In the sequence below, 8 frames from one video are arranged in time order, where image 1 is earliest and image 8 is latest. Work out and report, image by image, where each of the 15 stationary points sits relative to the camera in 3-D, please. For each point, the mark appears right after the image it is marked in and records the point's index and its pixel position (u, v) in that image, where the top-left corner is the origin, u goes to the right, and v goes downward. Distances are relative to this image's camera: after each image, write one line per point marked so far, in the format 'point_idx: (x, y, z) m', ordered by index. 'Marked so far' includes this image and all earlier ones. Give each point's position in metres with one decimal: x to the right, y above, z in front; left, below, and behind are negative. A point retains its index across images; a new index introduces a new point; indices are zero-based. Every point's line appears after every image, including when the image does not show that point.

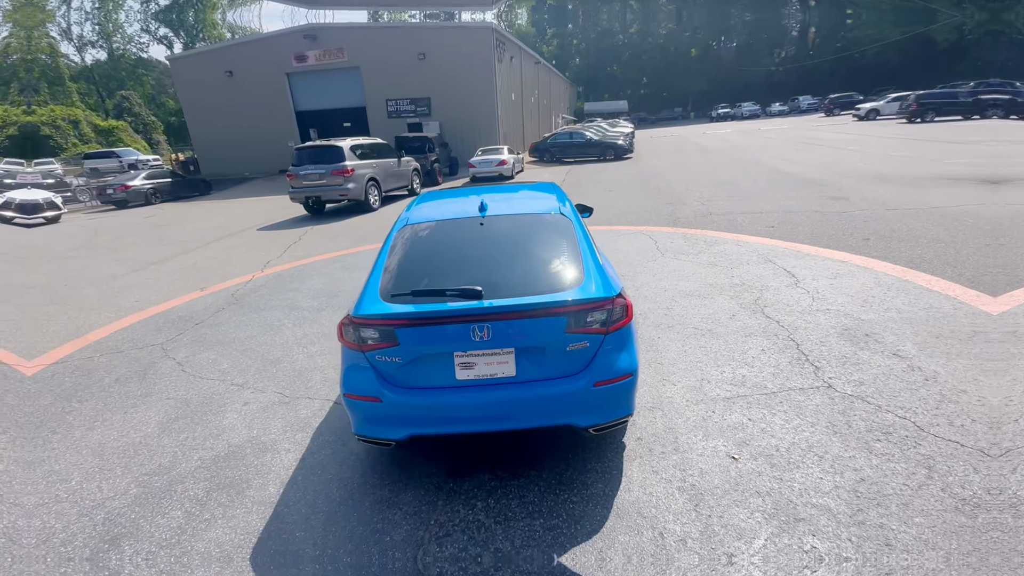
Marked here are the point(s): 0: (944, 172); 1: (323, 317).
0: (+9.1, +2.2, +9.5) m
1: (-2.2, -0.4, +5.9) m
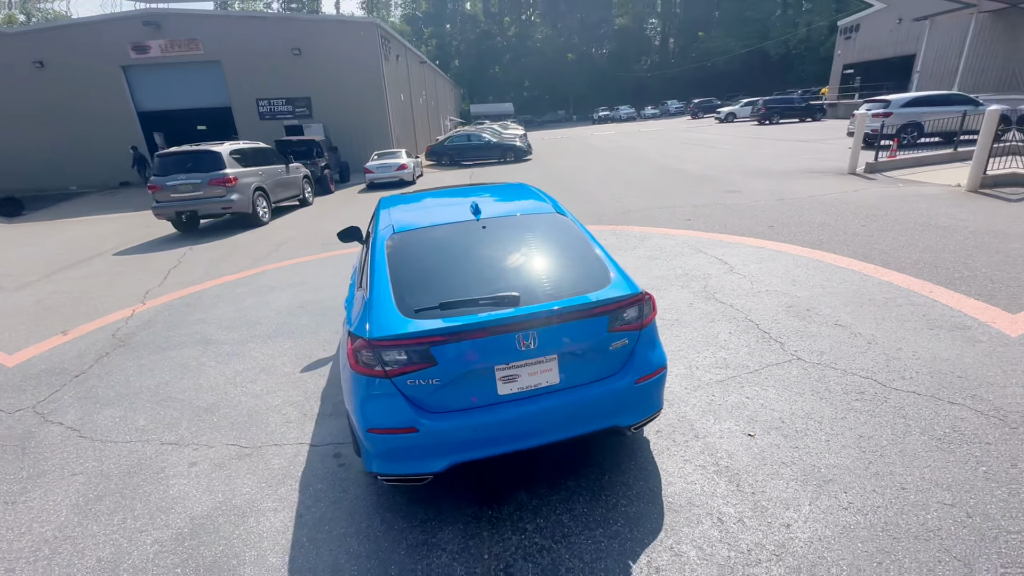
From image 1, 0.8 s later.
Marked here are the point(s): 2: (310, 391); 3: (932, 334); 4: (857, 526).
0: (+7.2, +2.8, +11.3) m
1: (-2.7, -0.6, +5.1) m
2: (-1.7, -0.9, +4.2) m
3: (+3.5, -0.4, +4.1) m
4: (+1.8, -1.2, +2.5) m
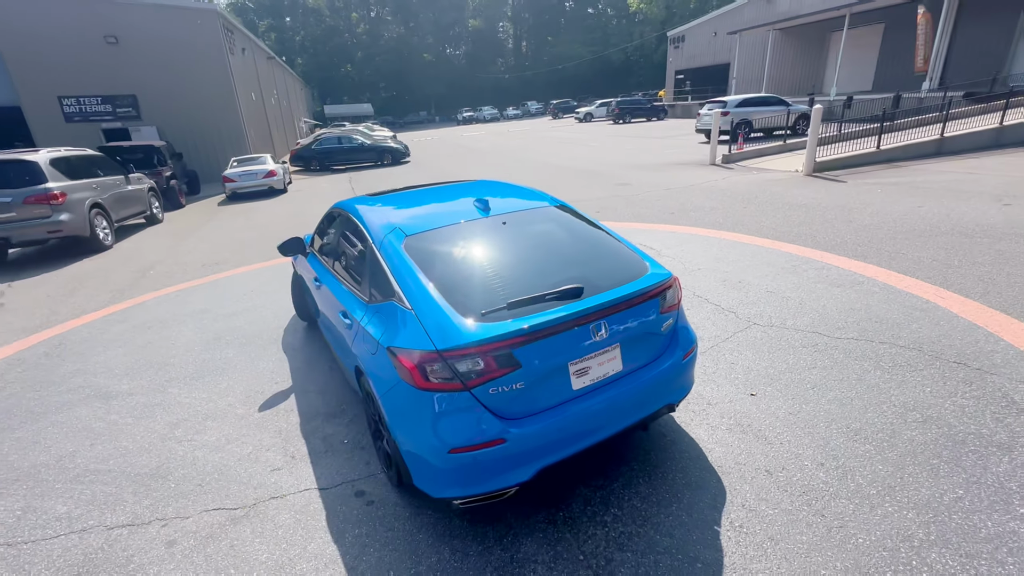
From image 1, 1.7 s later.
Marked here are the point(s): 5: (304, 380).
0: (+4.5, +3.4, +12.9) m
1: (-2.9, -0.9, +4.3) m
2: (-1.7, -1.0, +3.6) m
3: (+3.3, 0.0, +4.9) m
4: (+2.1, -1.0, +3.0) m
5: (-1.9, -0.8, +4.3) m
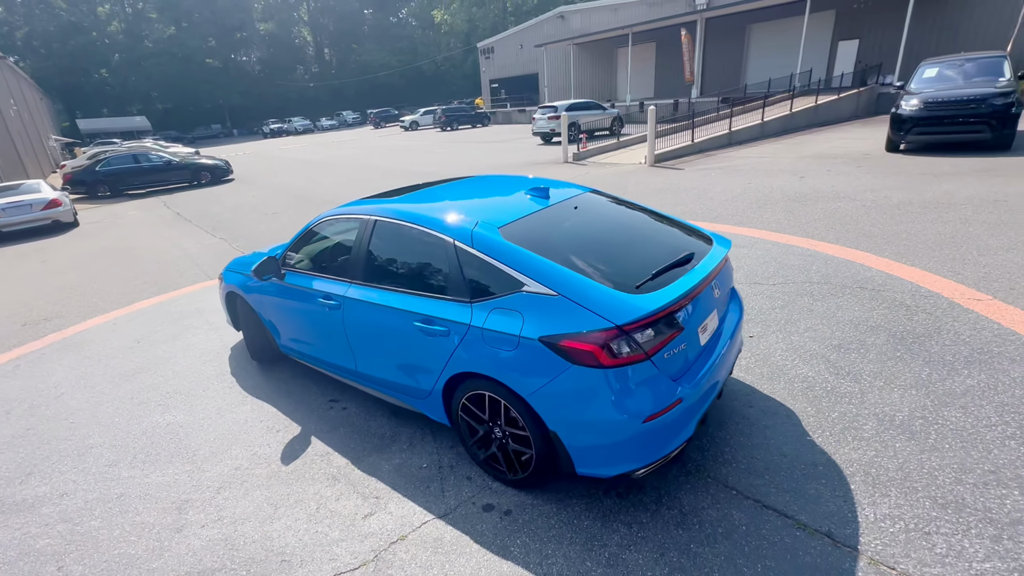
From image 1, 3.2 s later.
0: (+0.8, +3.7, +13.9) m
1: (-2.4, -1.2, +3.3) m
2: (-1.1, -1.2, +3.1) m
3: (+2.9, +0.5, +6.1) m
4: (+2.7, -0.5, +3.8) m
5: (-1.5, -1.0, +3.7) m
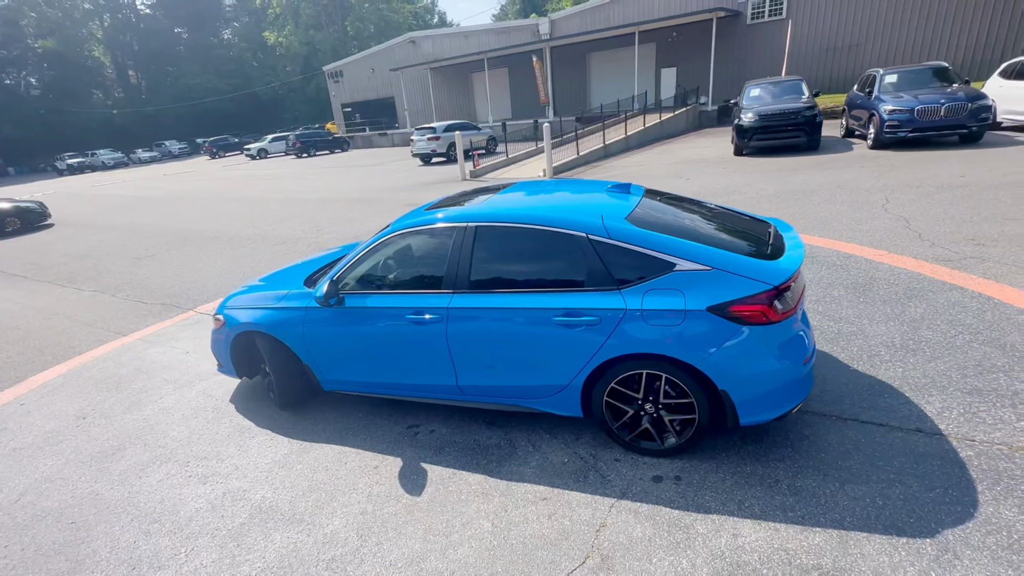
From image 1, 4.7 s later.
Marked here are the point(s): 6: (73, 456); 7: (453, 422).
0: (-2.2, +3.1, +14.0) m
1: (-1.5, -1.4, +2.7) m
2: (-0.2, -1.2, +3.0) m
3: (+2.6, +0.7, +7.0) m
4: (+3.1, -0.2, +4.8) m
5: (-0.8, -1.1, +3.4) m
6: (-3.3, -1.3, +3.7) m
7: (-0.4, -1.0, +3.6) m
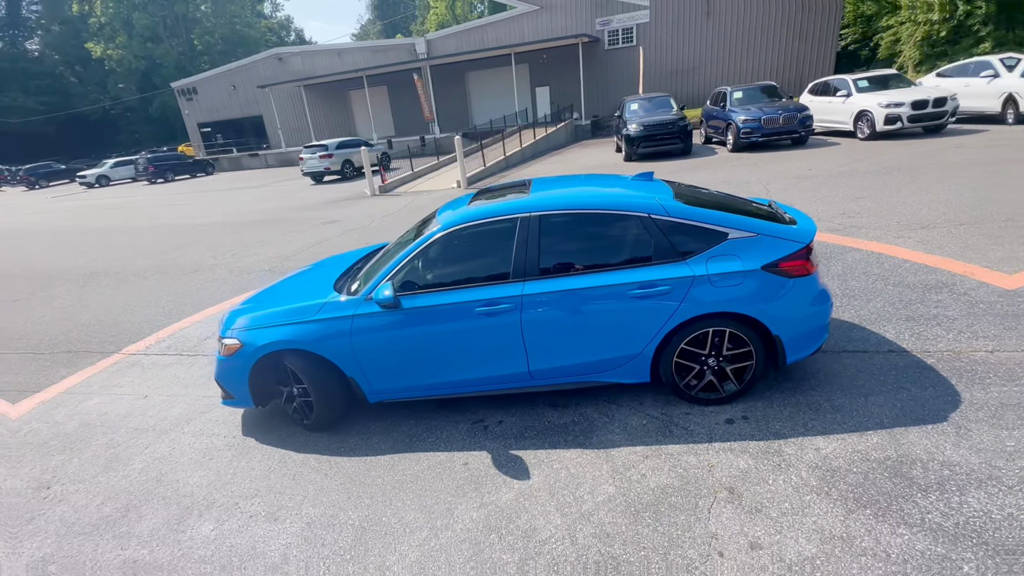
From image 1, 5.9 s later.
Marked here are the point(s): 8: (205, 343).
0: (-4.7, +2.5, +13.3) m
1: (-0.7, -1.4, +2.5) m
2: (+0.5, -1.1, +3.1) m
3: (+1.9, +0.9, +7.7) m
4: (+3.1, +0.2, +5.7) m
5: (-0.2, -1.1, +3.4) m
6: (-2.8, -1.5, +3.0) m
7: (0.0, -0.9, +3.6) m
8: (-3.5, -0.6, +5.5) m
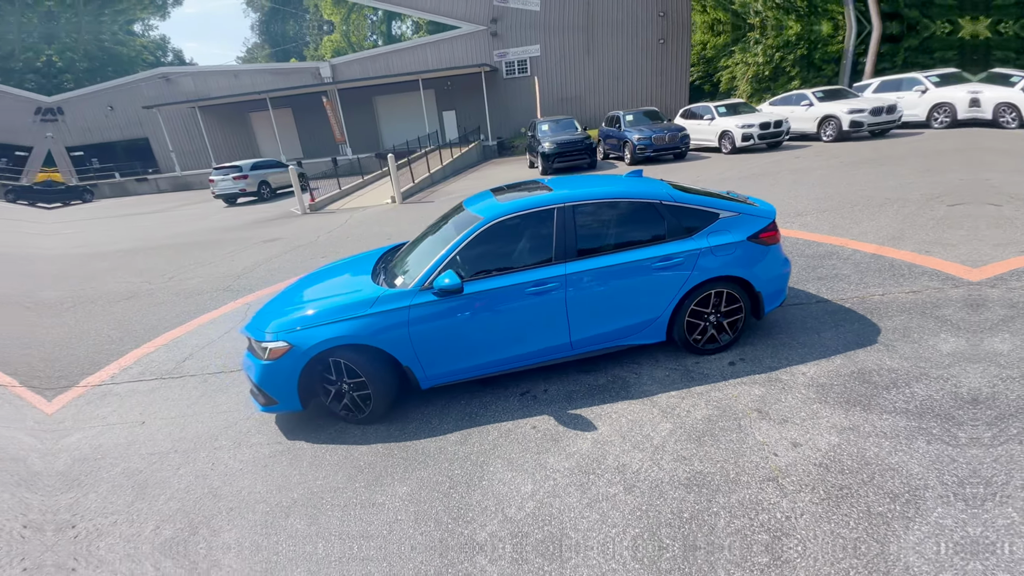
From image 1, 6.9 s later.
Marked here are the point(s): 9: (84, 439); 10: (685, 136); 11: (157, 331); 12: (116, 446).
0: (-6.5, +1.8, +12.6) m
1: (-0.1, -1.3, +2.8) m
2: (+0.9, -0.9, +3.6) m
3: (+1.2, +1.0, +8.5) m
4: (+2.8, +0.4, +6.7) m
5: (+0.2, -0.9, +3.7) m
6: (-2.2, -1.5, +2.8) m
7: (+0.4, -0.8, +4.0) m
8: (-3.5, -0.8, +5.2) m
9: (-3.6, -1.3, +4.1) m
10: (+5.7, +4.9, +15.6) m
11: (-4.4, -0.5, +6.1) m
12: (-3.2, -1.3, +3.9) m
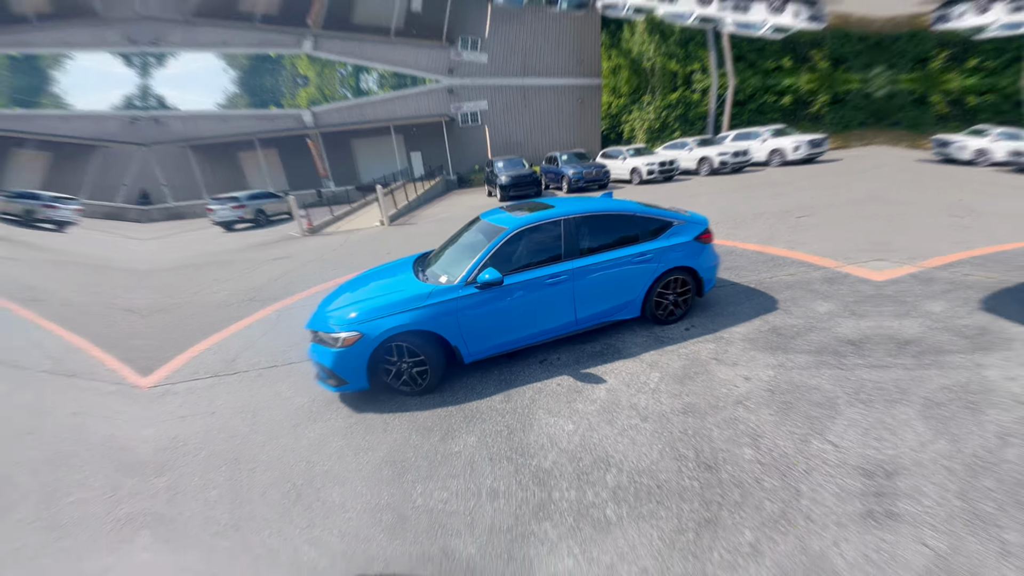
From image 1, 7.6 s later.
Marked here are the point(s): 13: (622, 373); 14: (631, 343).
0: (-6.8, +1.2, +13.3) m
1: (+0.3, -1.1, +3.7) m
2: (+1.2, -0.7, +4.6) m
3: (+1.1, +0.8, +9.6) m
4: (+2.9, +0.4, +7.9) m
5: (+0.4, -0.8, +4.7) m
6: (-1.8, -1.4, +3.6) m
7: (+0.6, -0.6, +5.0) m
8: (-3.3, -0.9, +5.9) m
9: (-3.3, -1.2, +4.8) m
10: (+5.0, +4.4, +17.2) m
11: (-4.3, -0.7, +6.7) m
12: (-3.0, -1.2, +4.6) m
13: (+1.1, -0.8, +4.4) m
14: (+1.3, -0.6, +4.9) m
